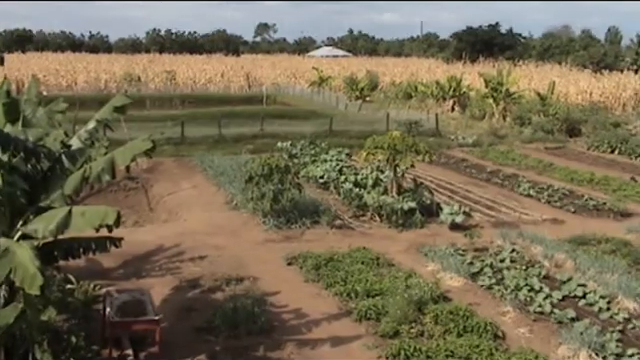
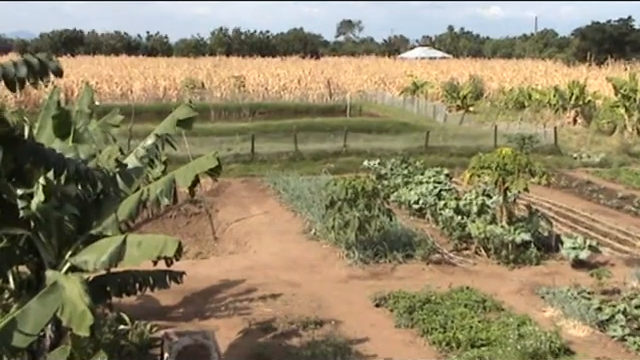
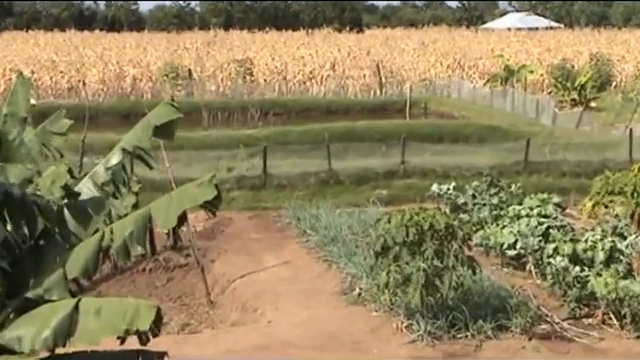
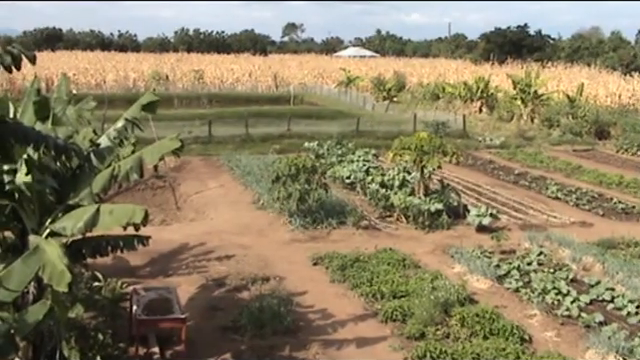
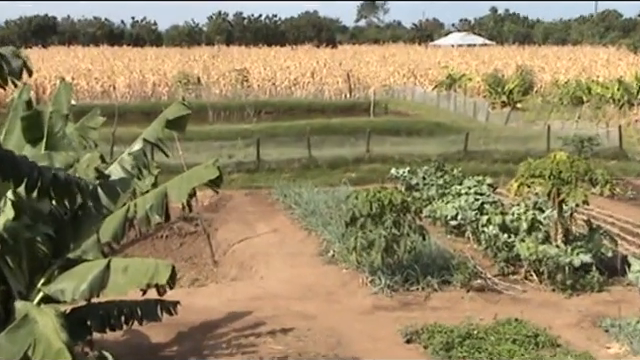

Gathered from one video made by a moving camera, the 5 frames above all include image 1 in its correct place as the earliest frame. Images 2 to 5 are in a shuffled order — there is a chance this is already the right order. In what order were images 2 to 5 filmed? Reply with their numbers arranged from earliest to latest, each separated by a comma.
4, 2, 5, 3
